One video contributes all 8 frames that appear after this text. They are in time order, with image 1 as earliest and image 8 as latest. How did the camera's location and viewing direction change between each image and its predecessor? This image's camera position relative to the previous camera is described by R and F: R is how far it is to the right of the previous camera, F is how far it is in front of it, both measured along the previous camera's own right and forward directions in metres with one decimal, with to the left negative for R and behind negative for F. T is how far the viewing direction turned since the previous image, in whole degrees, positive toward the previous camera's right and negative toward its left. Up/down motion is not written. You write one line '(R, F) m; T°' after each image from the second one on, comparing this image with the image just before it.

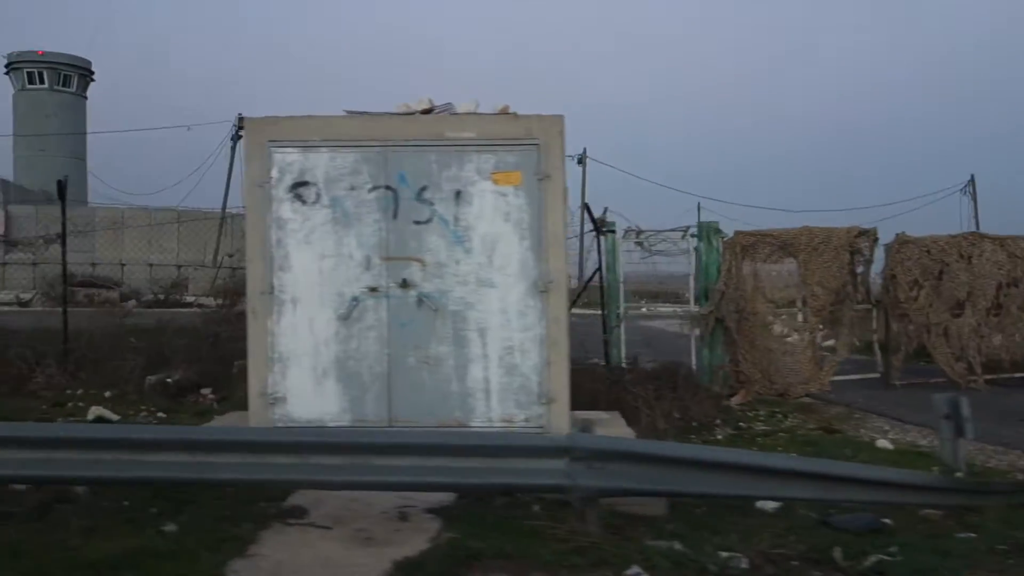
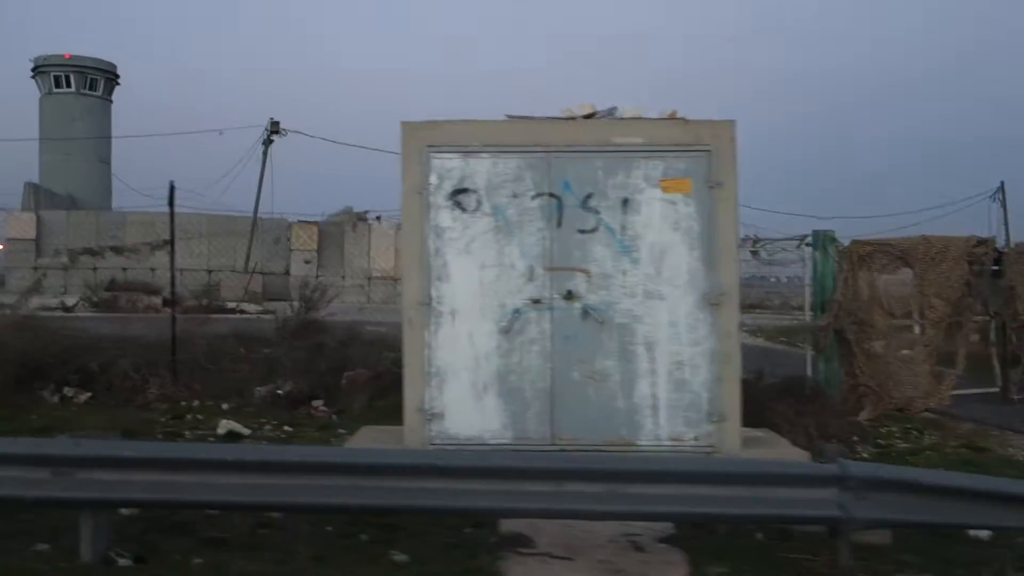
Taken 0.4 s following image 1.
(-1.0, +0.3) m; 0°
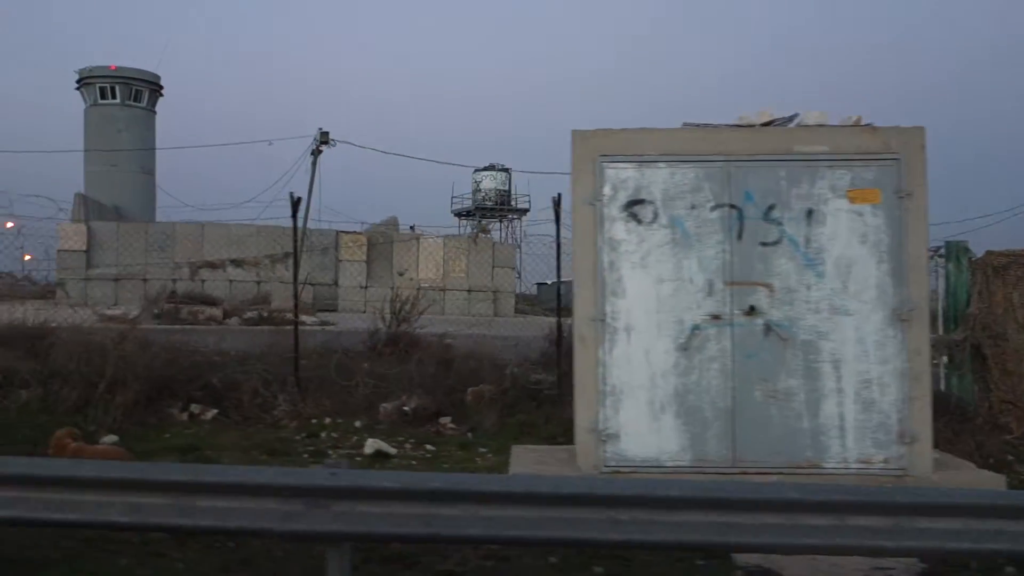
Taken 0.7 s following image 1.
(-0.9, +0.2) m; -1°
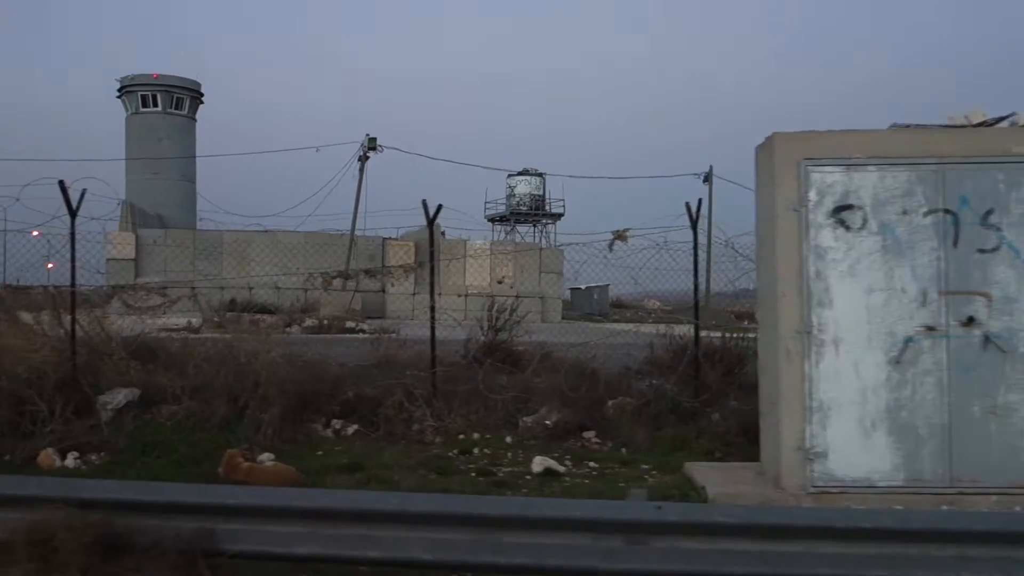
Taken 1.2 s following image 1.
(-1.0, +0.3) m; -1°
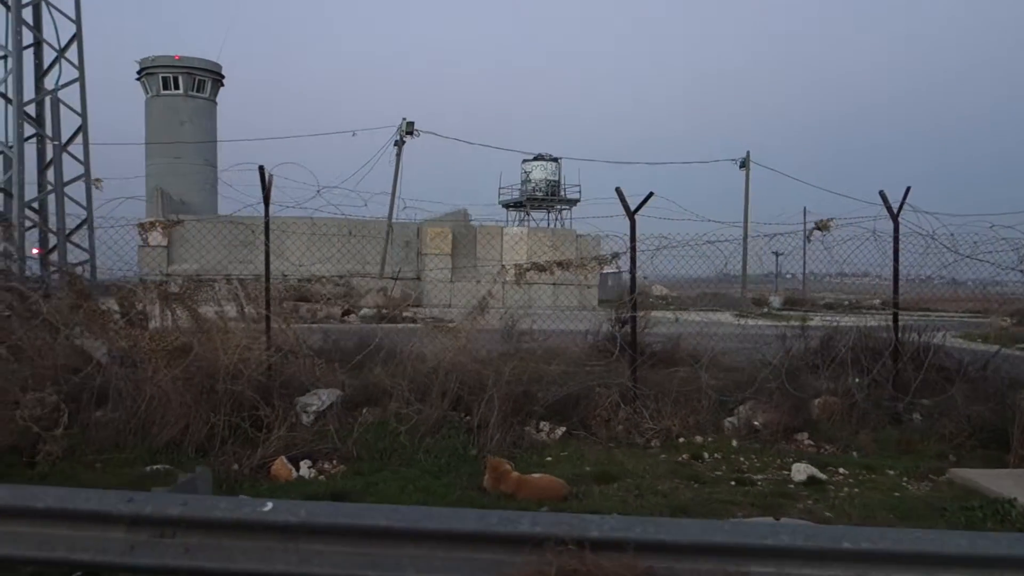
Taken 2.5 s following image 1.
(-1.6, +0.5) m; +1°
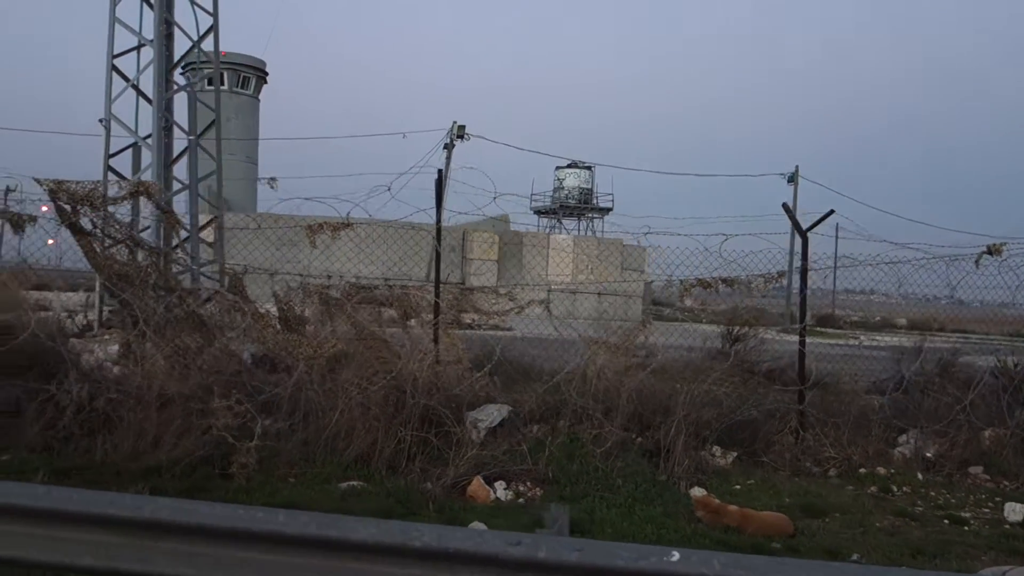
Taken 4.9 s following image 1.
(-1.1, +0.3) m; -1°
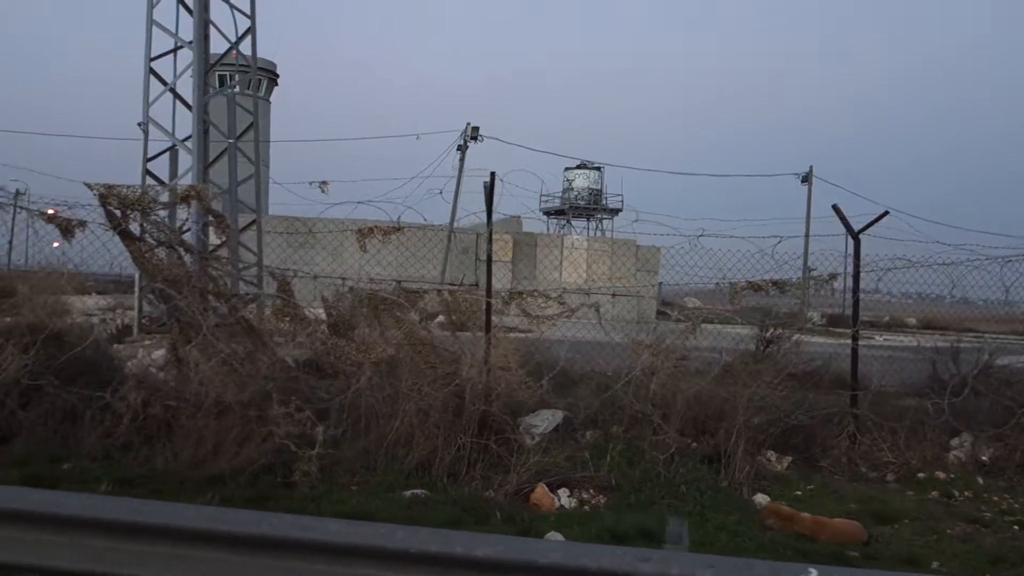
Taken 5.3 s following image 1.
(-0.3, +0.1) m; 0°
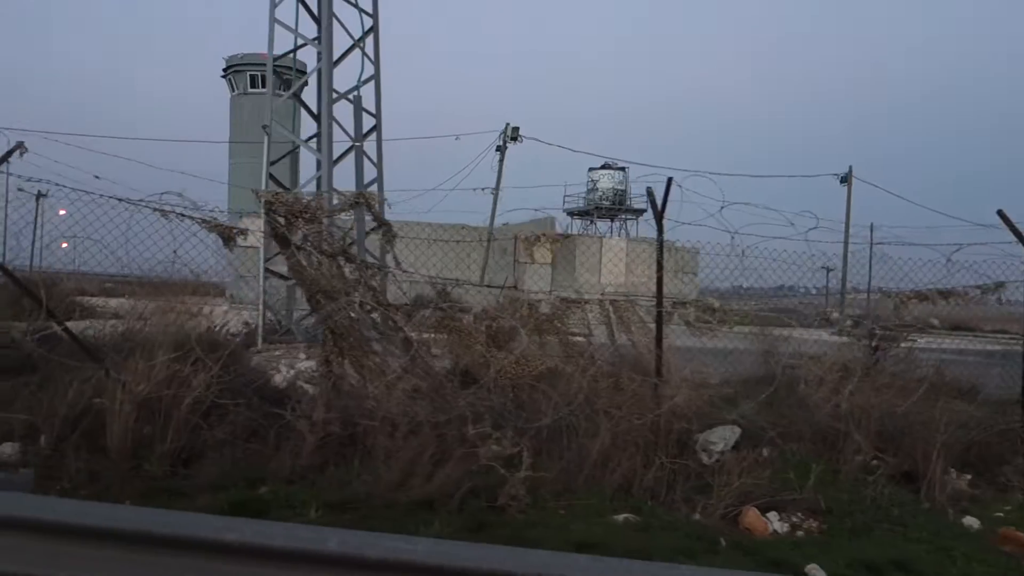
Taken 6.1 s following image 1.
(-1.0, +0.3) m; 0°
